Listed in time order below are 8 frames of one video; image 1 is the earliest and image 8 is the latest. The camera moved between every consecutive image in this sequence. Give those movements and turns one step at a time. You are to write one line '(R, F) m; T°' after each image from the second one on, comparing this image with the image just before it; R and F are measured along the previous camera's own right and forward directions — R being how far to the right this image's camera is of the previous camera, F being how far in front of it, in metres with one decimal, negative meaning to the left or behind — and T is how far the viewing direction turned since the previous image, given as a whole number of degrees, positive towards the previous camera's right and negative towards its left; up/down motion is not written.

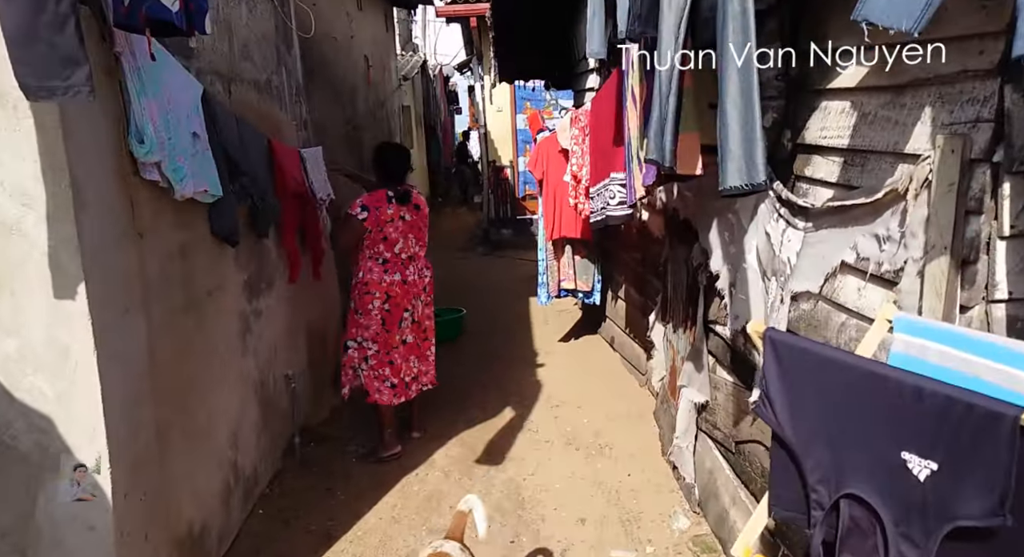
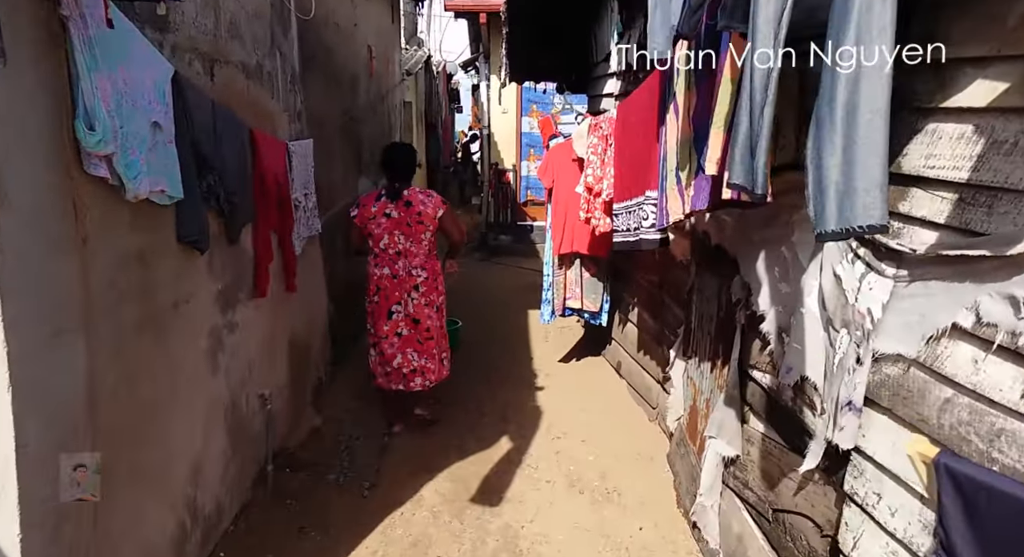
(-0.1, +0.4) m; +1°
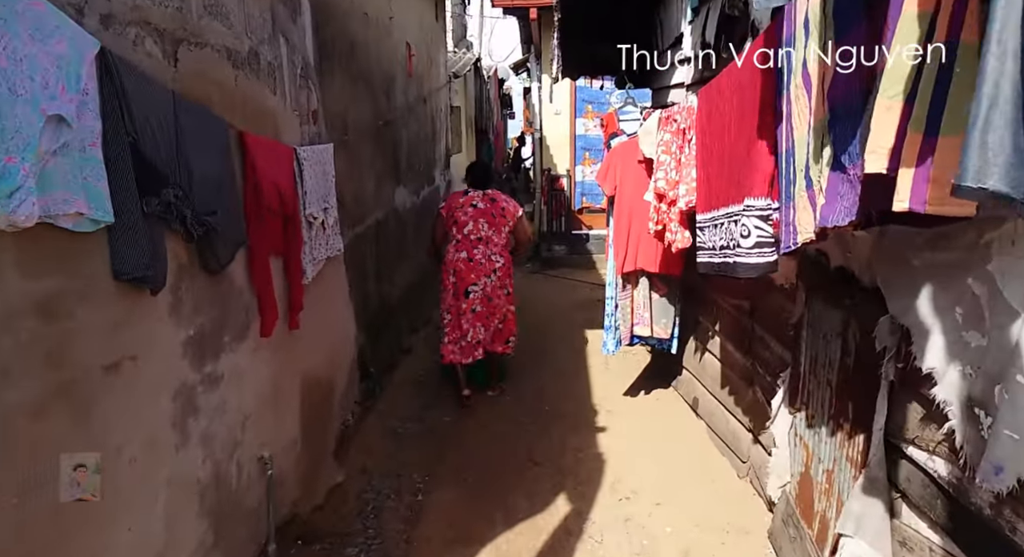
(0.0, +0.7) m; -5°
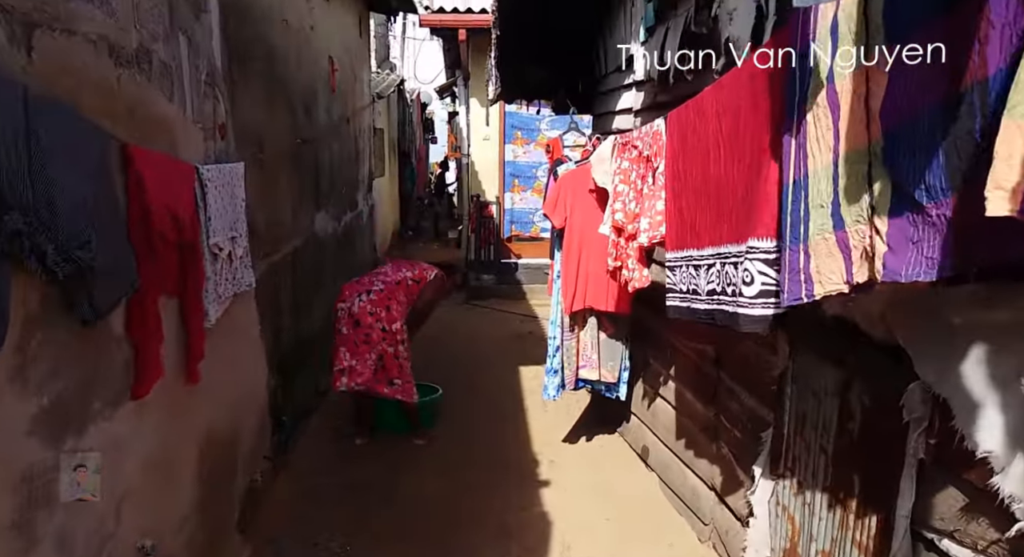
(-0.1, +0.4) m; +7°
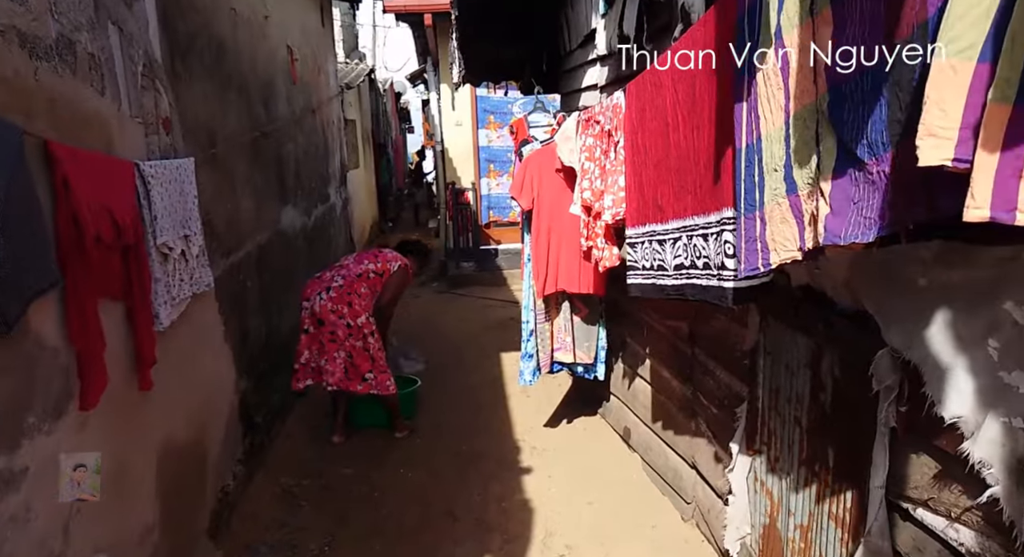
(+0.1, +0.1) m; +1°
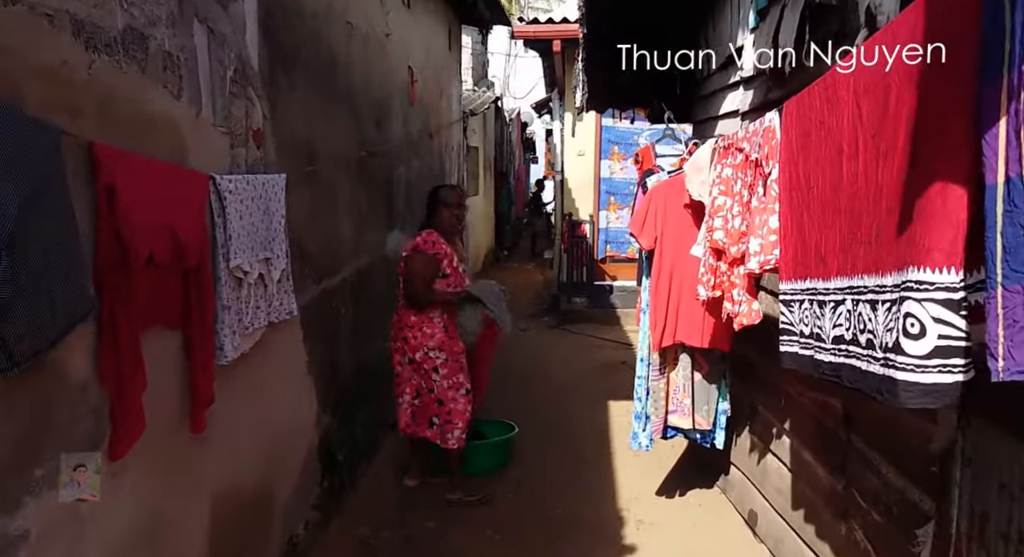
(0.0, +0.4) m; -10°
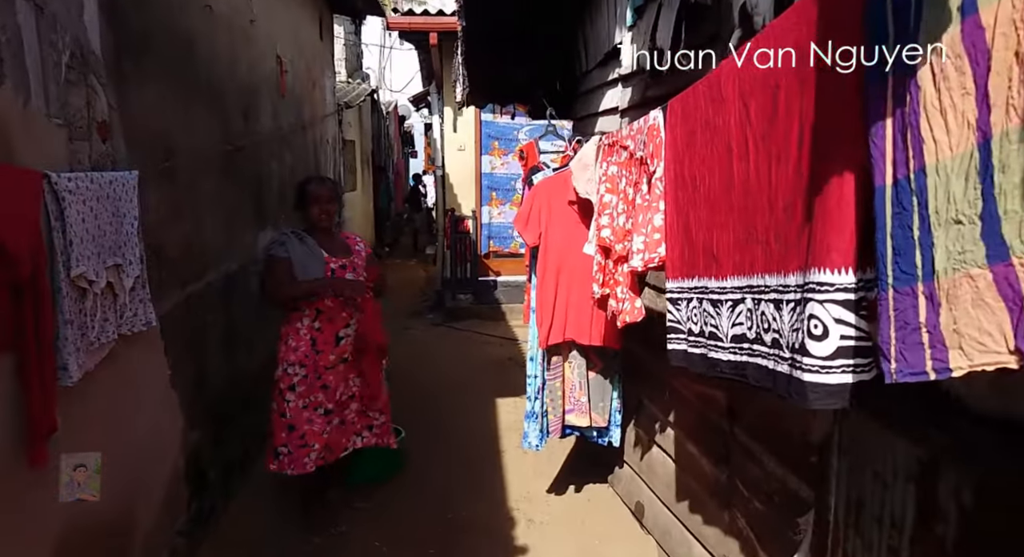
(0.0, +0.1) m; +10°
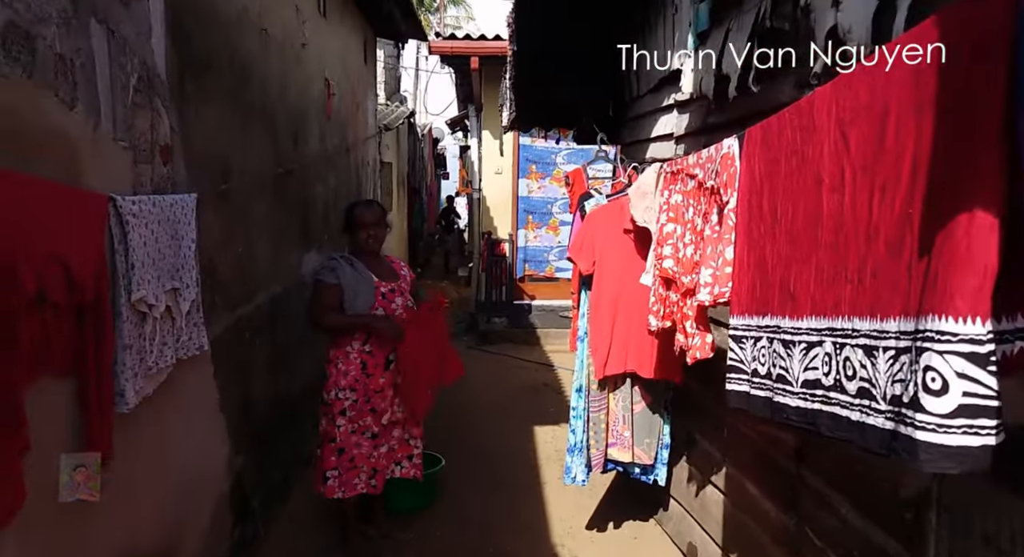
(-0.1, +0.1) m; -2°
